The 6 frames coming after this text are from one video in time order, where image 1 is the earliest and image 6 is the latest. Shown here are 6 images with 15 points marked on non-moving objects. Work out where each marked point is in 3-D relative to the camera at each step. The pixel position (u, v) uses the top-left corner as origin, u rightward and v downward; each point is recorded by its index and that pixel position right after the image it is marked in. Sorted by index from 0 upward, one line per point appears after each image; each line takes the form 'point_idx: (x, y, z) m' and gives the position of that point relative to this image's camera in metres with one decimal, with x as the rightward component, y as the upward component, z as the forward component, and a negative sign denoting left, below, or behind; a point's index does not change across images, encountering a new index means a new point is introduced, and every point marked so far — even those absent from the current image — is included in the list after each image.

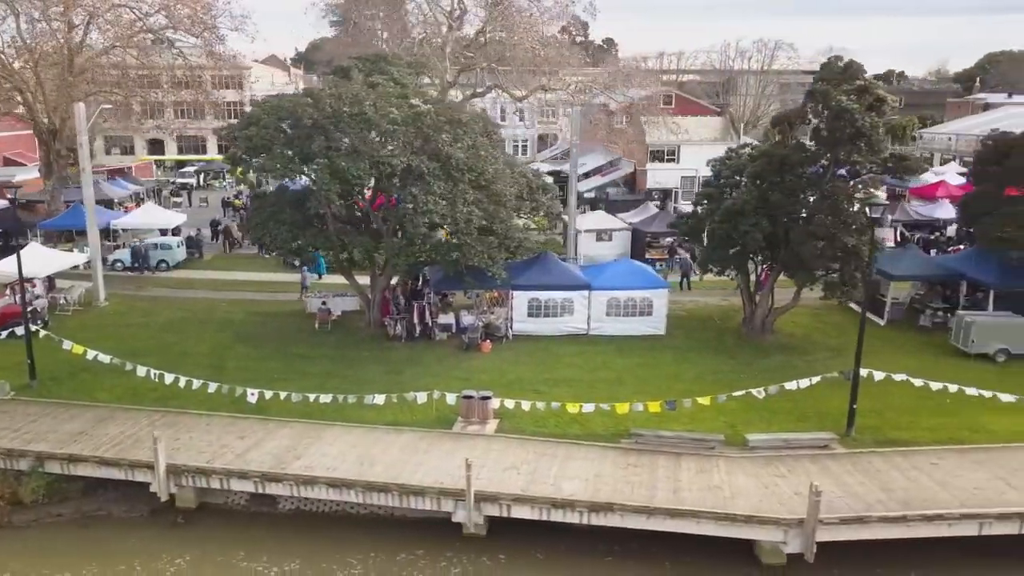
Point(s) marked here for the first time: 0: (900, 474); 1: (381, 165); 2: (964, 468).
0: (+6.3, -3.0, +15.6) m
1: (-2.7, +2.5, +19.1) m
2: (+7.5, -3.0, +15.8) m
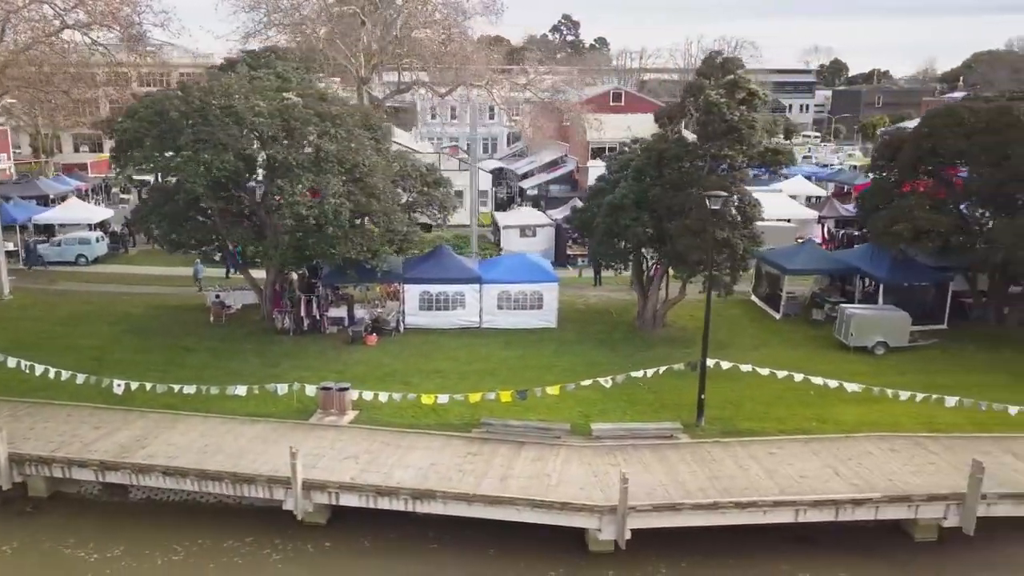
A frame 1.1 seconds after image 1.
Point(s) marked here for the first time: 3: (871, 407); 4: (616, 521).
0: (+3.7, -2.9, +15.8) m
1: (-5.4, +2.6, +19.2) m
2: (+4.8, -2.8, +16.0) m
3: (+6.8, -2.3, +18.1) m
4: (+1.5, -3.4, +13.9) m
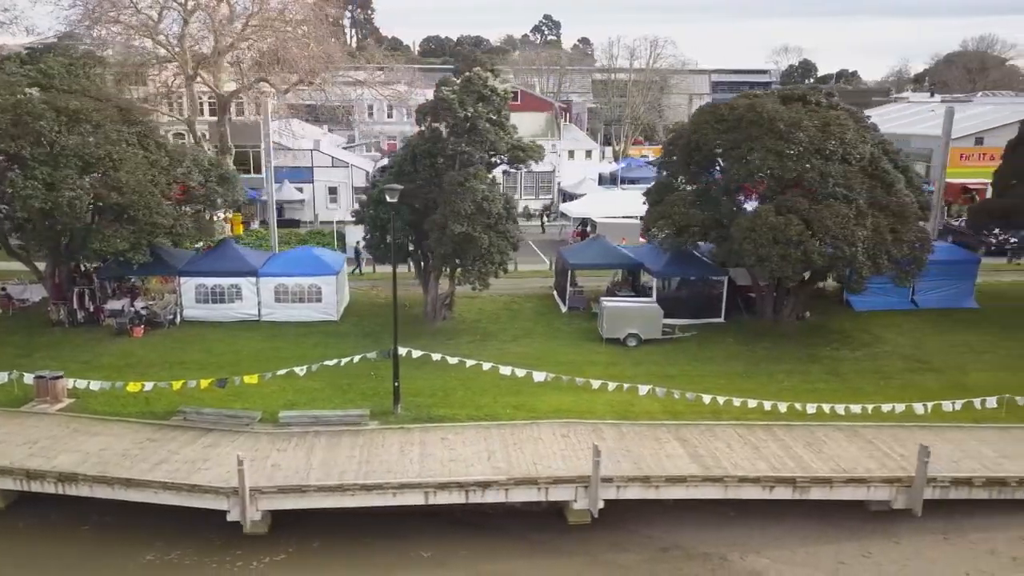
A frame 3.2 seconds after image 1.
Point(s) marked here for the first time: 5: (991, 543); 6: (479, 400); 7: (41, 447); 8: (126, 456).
0: (-1.9, -2.7, +16.2) m
1: (-11.0, +2.8, +19.6) m
2: (-0.8, -2.7, +16.4) m
3: (+1.2, -2.1, +18.6) m
4: (-4.1, -3.2, +14.3) m
5: (+7.5, -4.0, +15.0) m
6: (-0.6, -2.2, +18.4) m
7: (-8.0, -2.7, +16.2) m
8: (-6.4, -2.8, +15.8) m
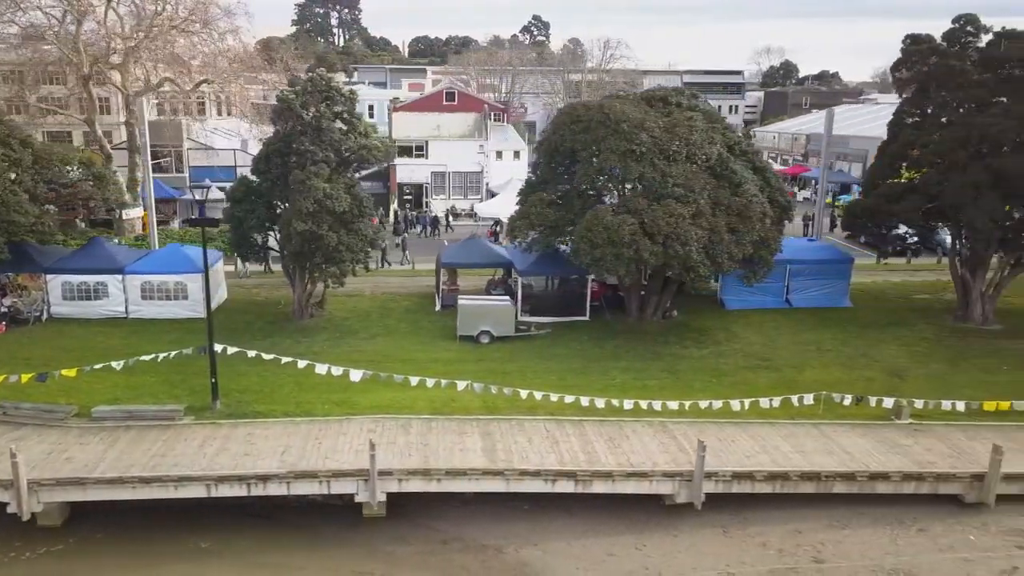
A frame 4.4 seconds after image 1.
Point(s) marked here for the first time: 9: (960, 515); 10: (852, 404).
0: (-5.4, -2.7, +16.5) m
1: (-14.4, +2.9, +19.9) m
2: (-4.3, -2.6, +16.7) m
3: (-2.3, -2.1, +18.9) m
4: (-7.6, -3.2, +14.6) m
5: (+4.0, -4.0, +15.3) m
6: (-4.1, -2.1, +18.7) m
7: (-11.5, -2.6, +16.4) m
8: (-9.9, -2.7, +16.1) m
9: (+7.5, -3.8, +16.1) m
10: (+6.9, -2.3, +19.3) m
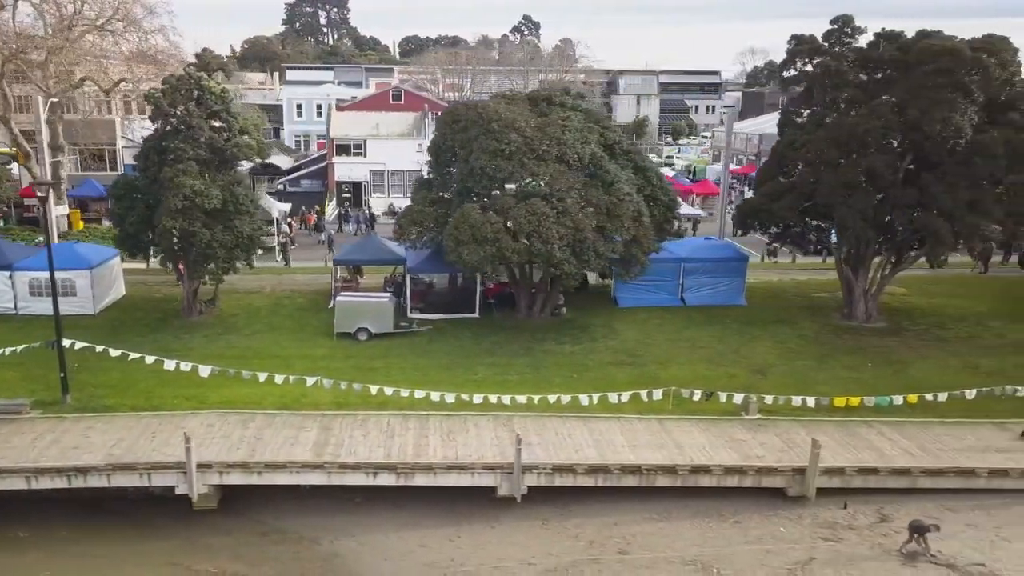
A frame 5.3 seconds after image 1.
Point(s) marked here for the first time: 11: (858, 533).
0: (-8.4, -2.6, +16.7) m
1: (-17.4, +3.0, +20.1) m
2: (-7.2, -2.5, +16.9) m
3: (-5.2, -2.0, +19.1) m
4: (-10.5, -3.1, +14.8) m
5: (+1.1, -3.9, +15.6) m
6: (-7.1, -2.0, +19.0) m
7: (-14.4, -2.5, +16.6) m
8: (-12.8, -2.6, +16.3) m
9: (+4.6, -3.8, +16.3) m
10: (+3.9, -2.3, +19.6) m
11: (+5.6, -4.0, +15.4) m
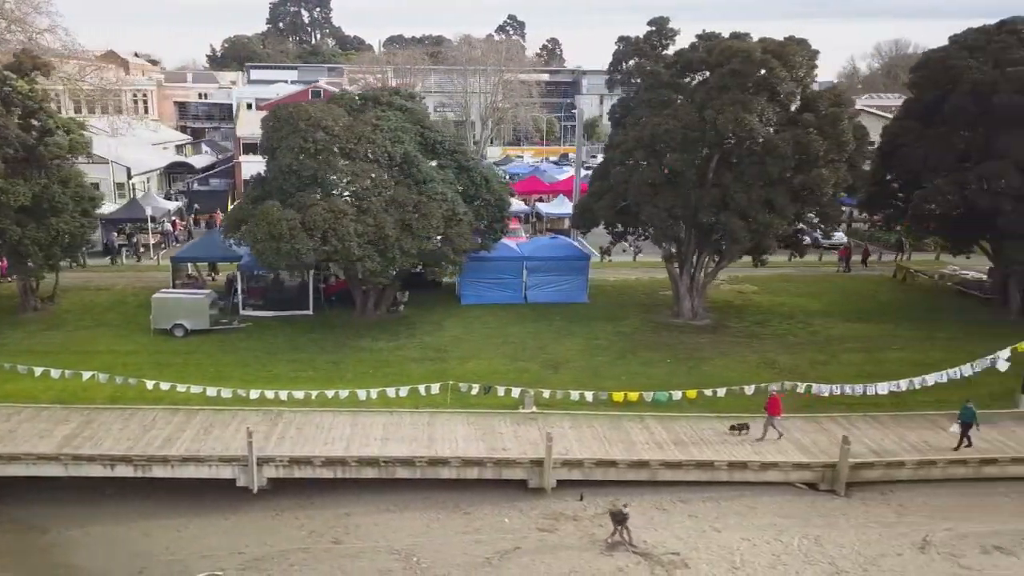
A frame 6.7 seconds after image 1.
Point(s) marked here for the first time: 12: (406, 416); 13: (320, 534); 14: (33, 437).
0: (-12.9, -2.5, +17.0) m
1: (-21.9, +3.1, +20.3) m
2: (-11.7, -2.5, +17.3) m
3: (-9.7, -1.9, +19.5) m
4: (-15.0, -3.0, +15.1) m
5: (-3.4, -3.9, +15.9) m
6: (-11.6, -2.0, +19.3) m
7: (-18.9, -2.4, +16.9) m
8: (-17.3, -2.5, +16.6) m
9: (+0.1, -3.7, +16.7) m
10: (-0.6, -2.2, +20.0) m
11: (+1.1, -3.9, +15.8) m
12: (-2.1, -2.5, +18.8) m
13: (-3.1, -4.0, +15.4) m
14: (-8.4, -2.6, +16.9) m
